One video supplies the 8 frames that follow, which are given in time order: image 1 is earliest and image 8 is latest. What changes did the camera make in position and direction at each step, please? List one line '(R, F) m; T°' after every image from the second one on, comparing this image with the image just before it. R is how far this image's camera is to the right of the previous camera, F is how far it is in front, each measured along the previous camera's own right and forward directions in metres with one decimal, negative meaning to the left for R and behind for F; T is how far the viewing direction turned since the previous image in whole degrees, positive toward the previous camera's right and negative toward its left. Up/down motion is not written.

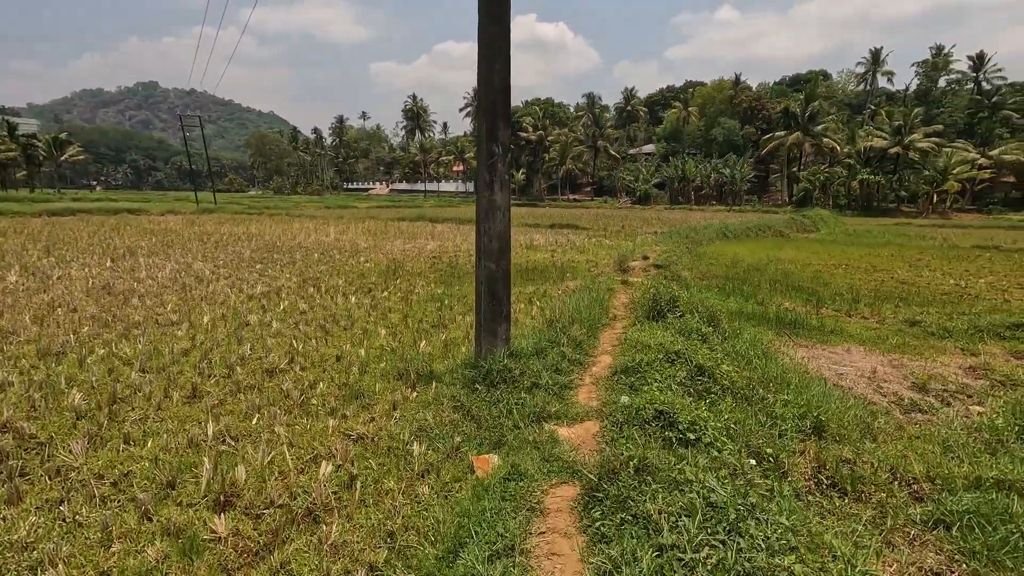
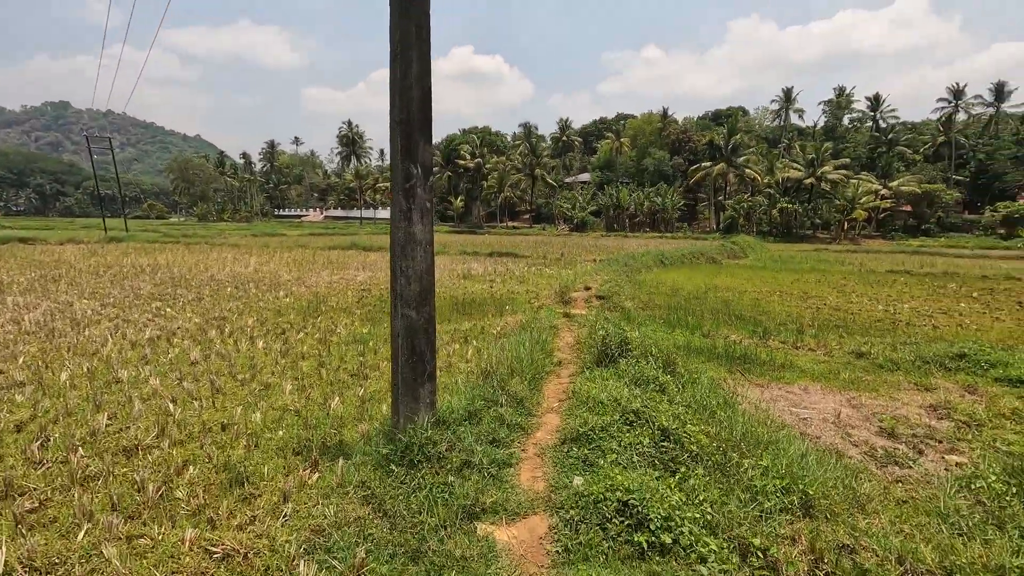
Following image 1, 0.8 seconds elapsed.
(+0.1, +0.8) m; +6°
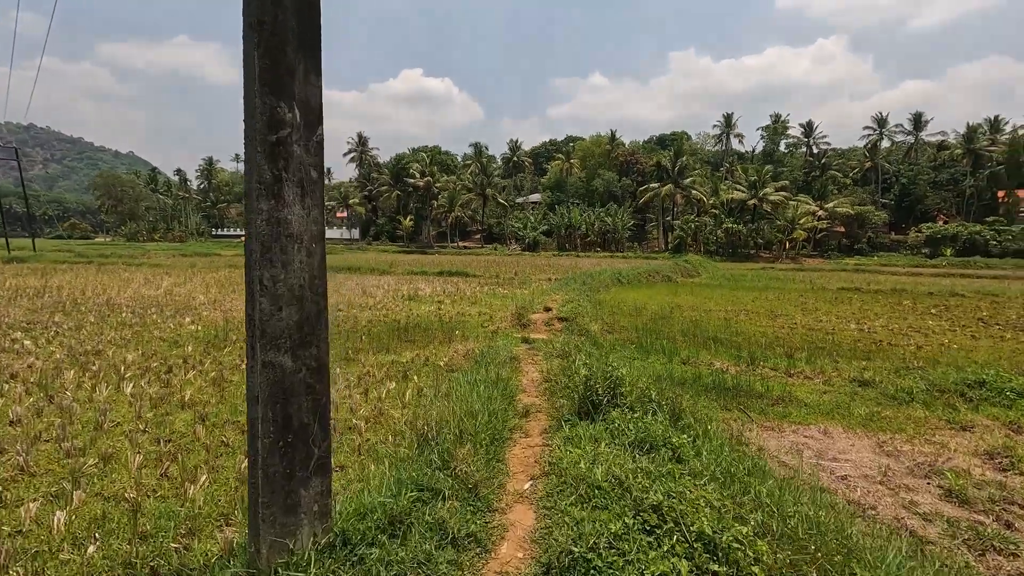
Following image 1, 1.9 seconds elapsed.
(0.0, +1.5) m; +5°
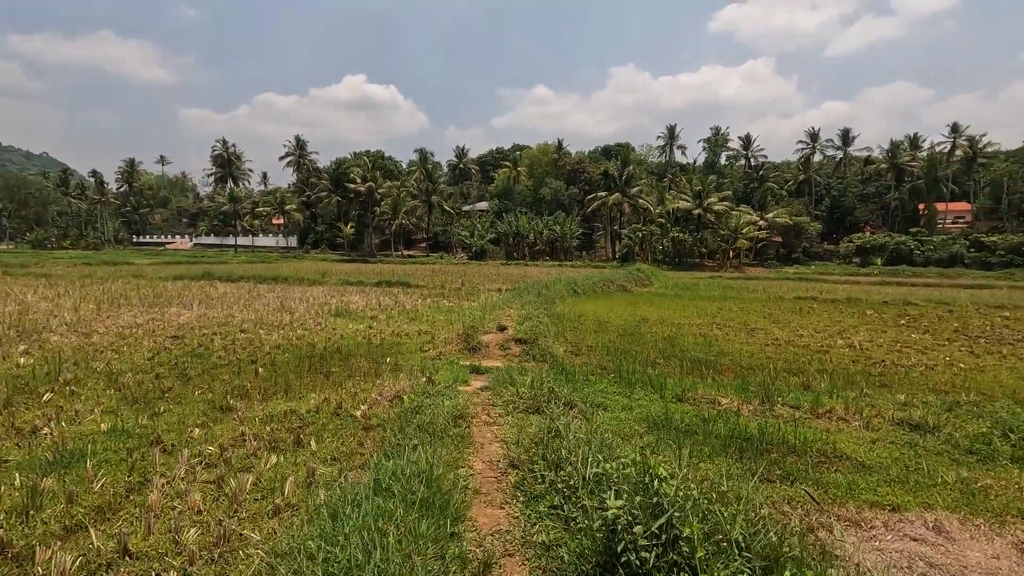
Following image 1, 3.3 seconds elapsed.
(0.0, +2.1) m; +6°
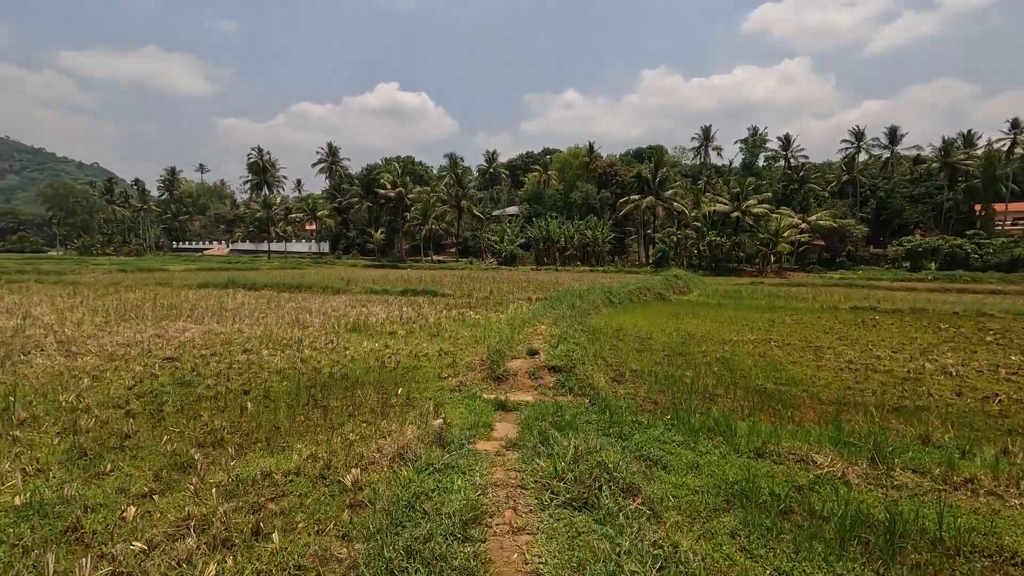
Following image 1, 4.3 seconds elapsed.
(0.0, +1.3) m; -3°
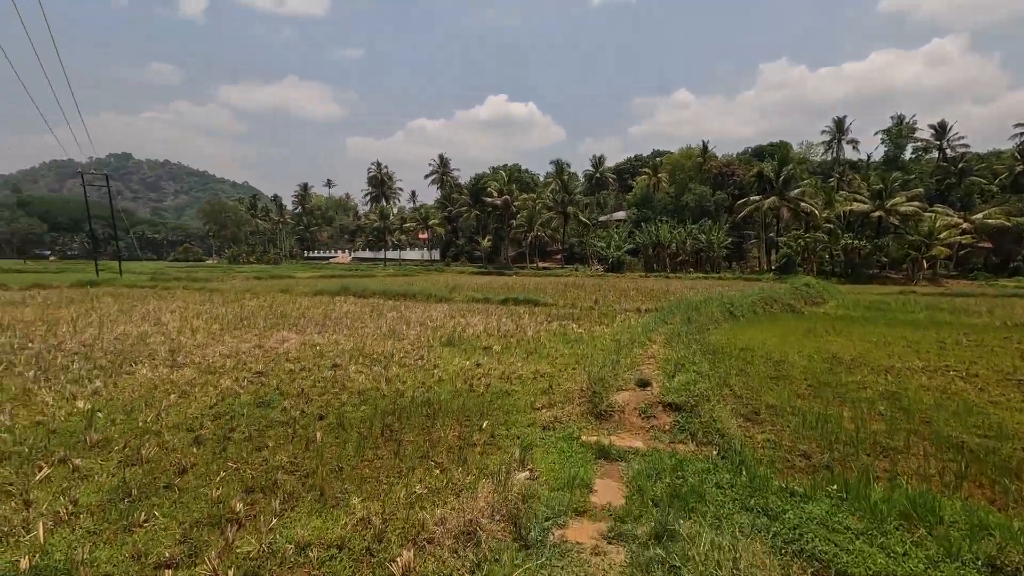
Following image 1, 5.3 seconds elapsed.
(0.0, +1.2) m; -11°
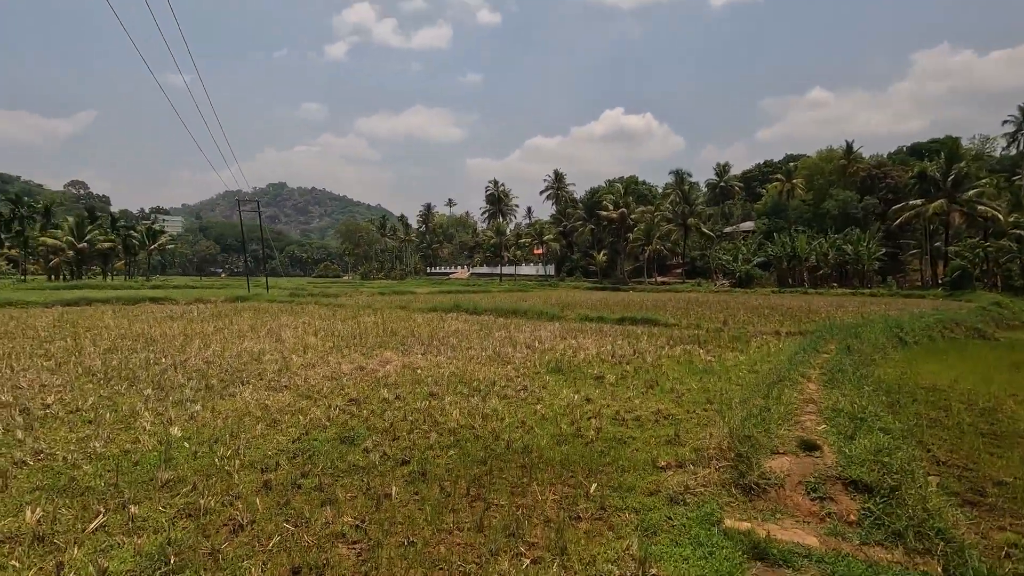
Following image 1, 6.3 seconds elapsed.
(0.0, +1.2) m; -12°
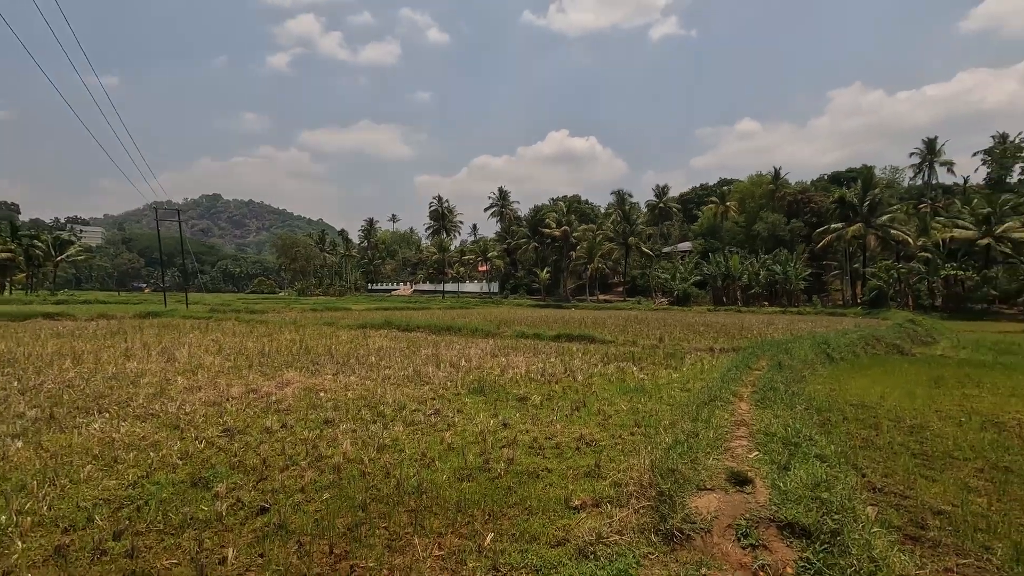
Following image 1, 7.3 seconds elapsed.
(+0.5, +0.8) m; +6°
